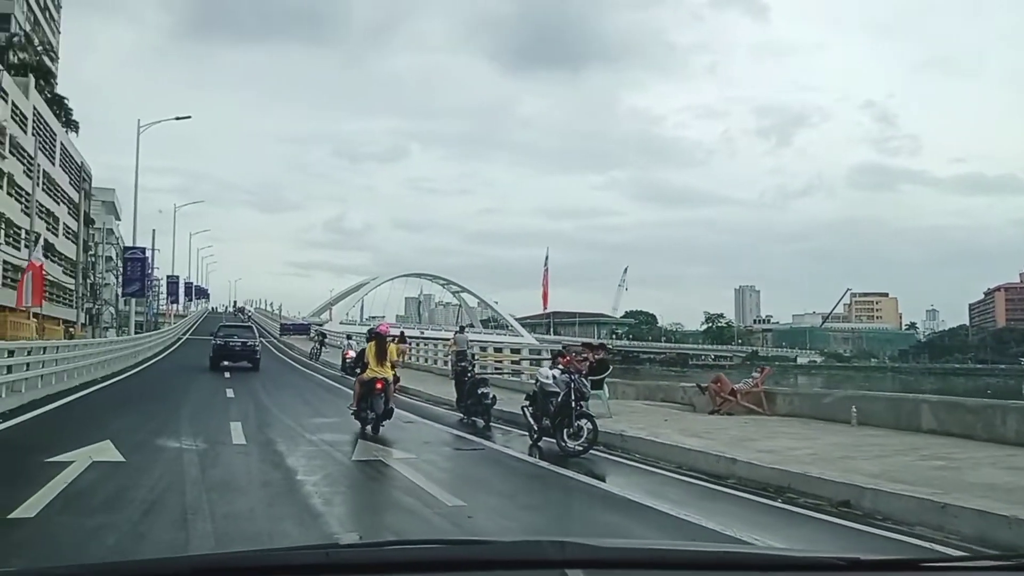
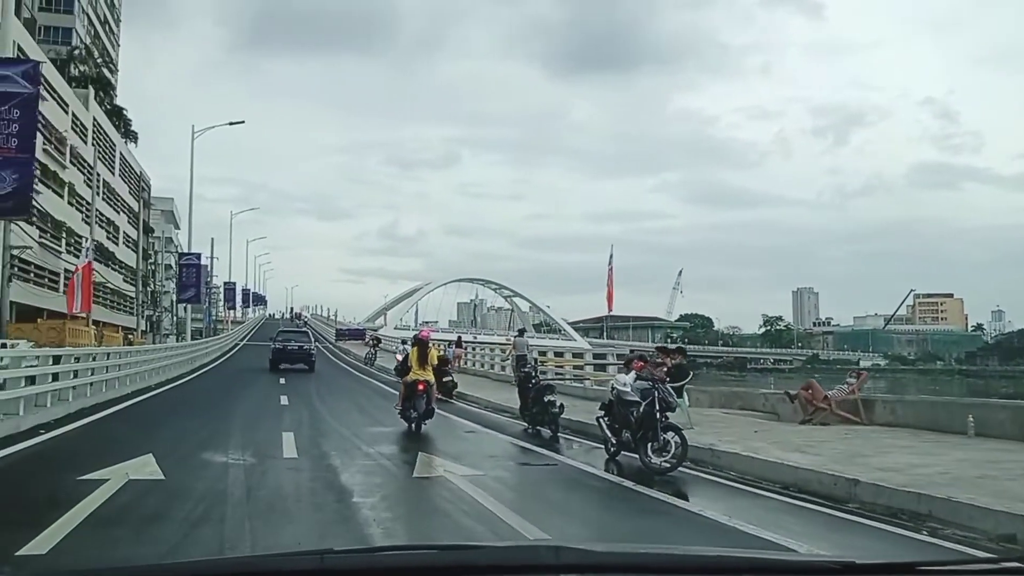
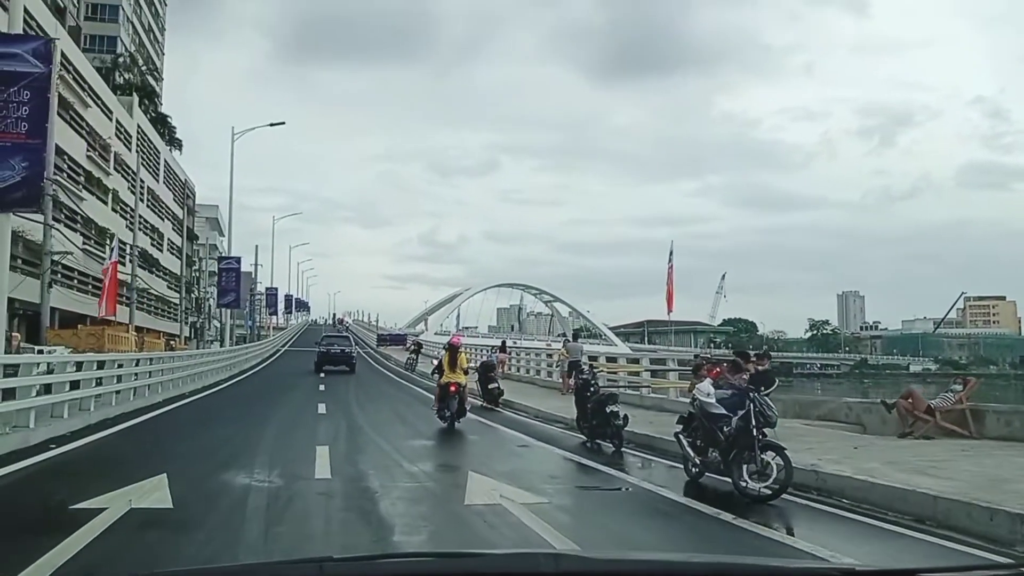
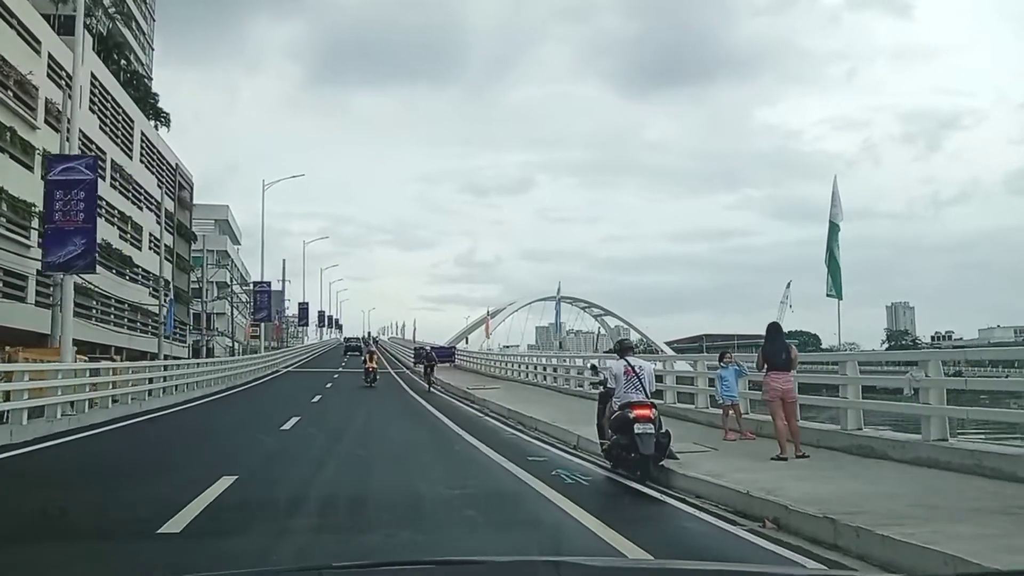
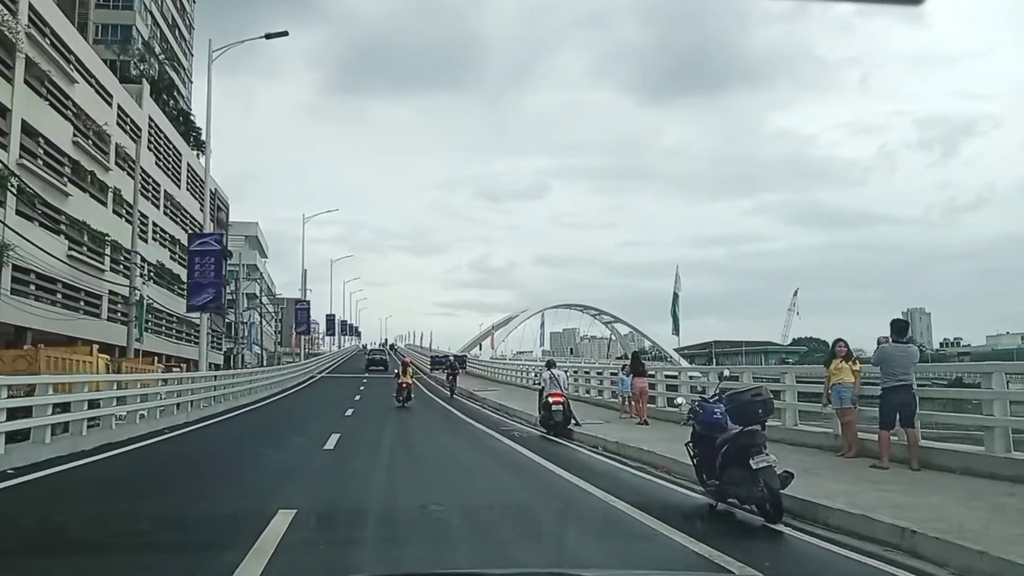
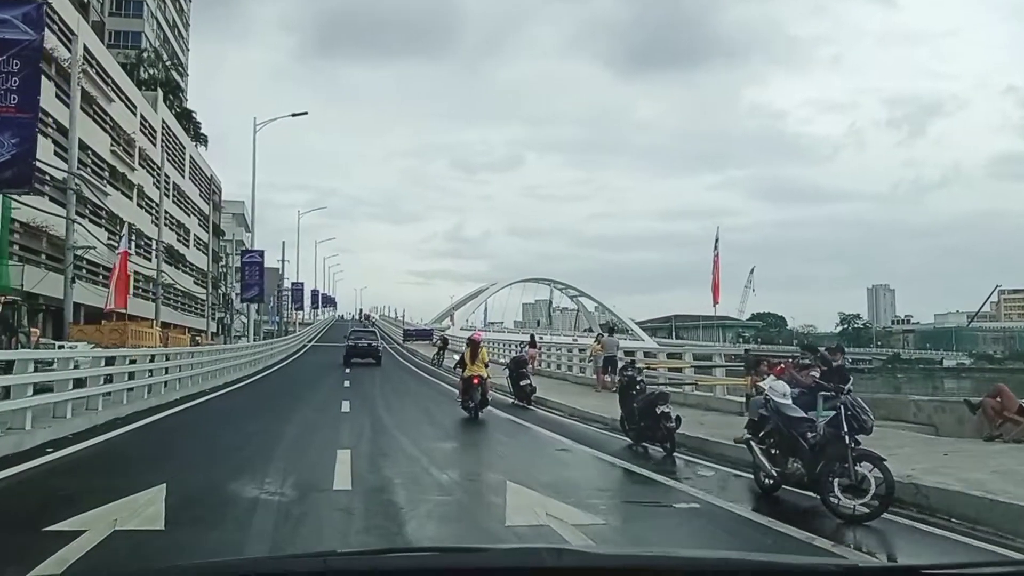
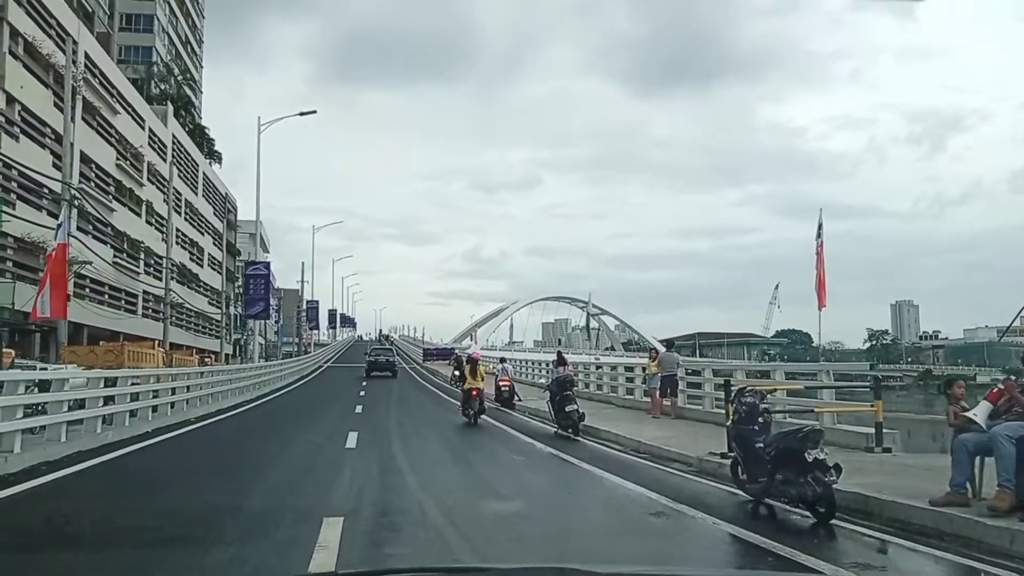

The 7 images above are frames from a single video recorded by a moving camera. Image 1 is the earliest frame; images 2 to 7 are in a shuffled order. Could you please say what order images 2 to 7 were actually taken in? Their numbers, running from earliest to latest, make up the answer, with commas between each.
2, 3, 6, 7, 5, 4
